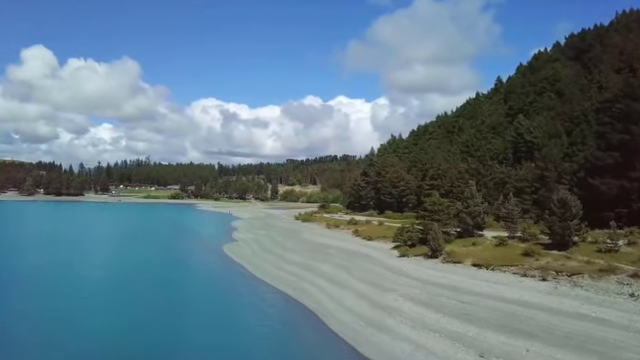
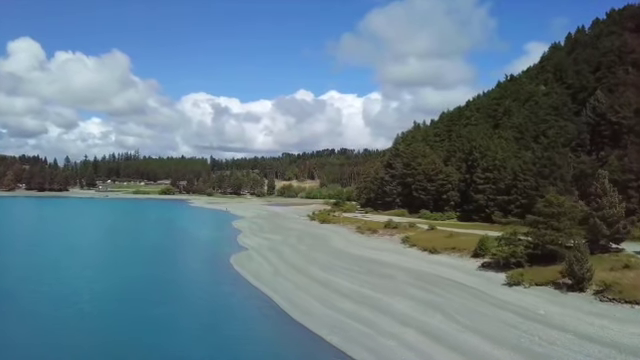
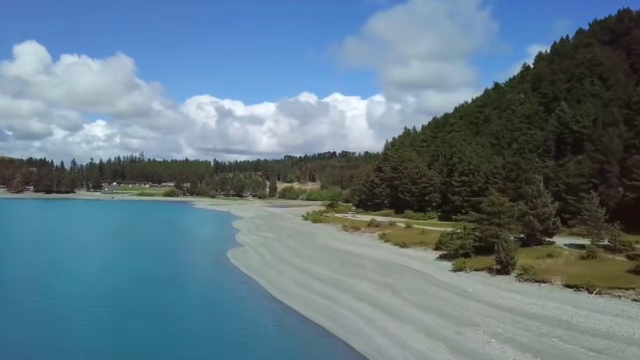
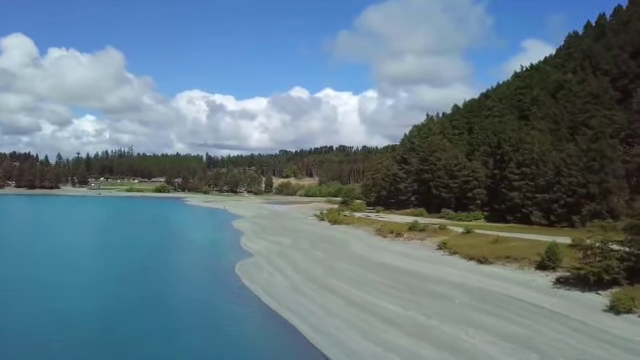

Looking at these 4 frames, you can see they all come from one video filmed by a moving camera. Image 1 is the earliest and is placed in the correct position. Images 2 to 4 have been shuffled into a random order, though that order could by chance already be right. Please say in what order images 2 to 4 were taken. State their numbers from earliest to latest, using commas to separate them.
3, 2, 4
